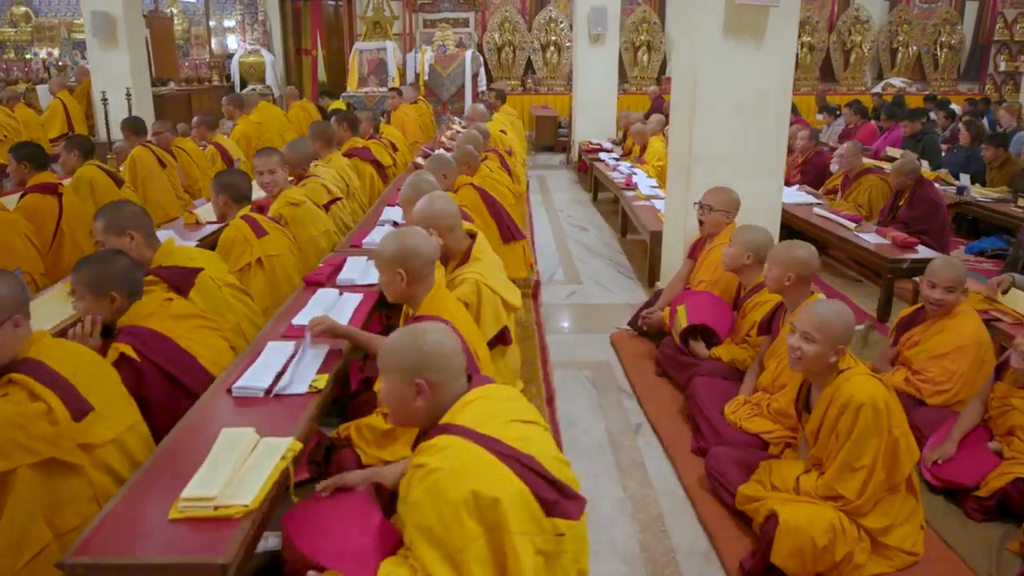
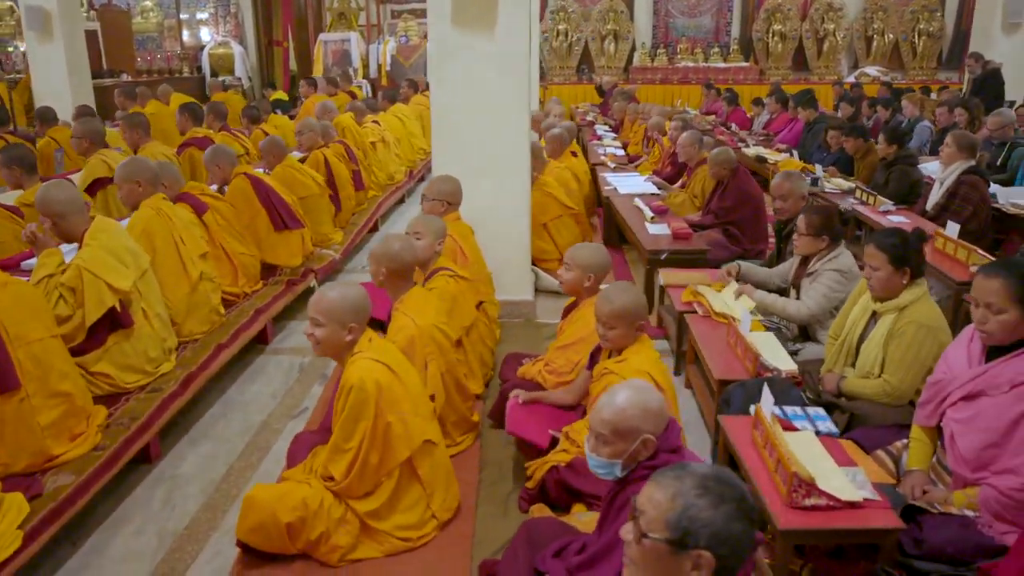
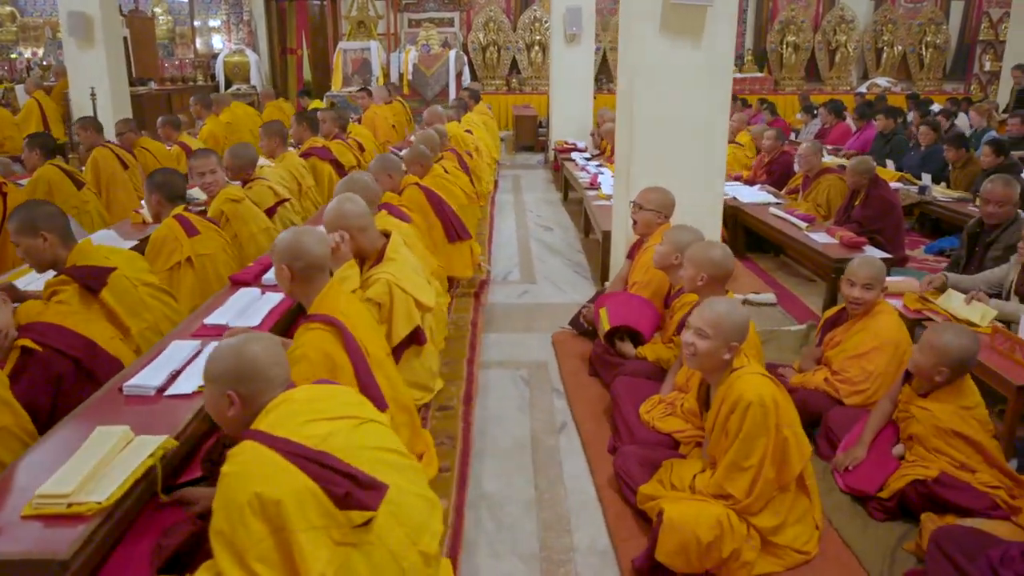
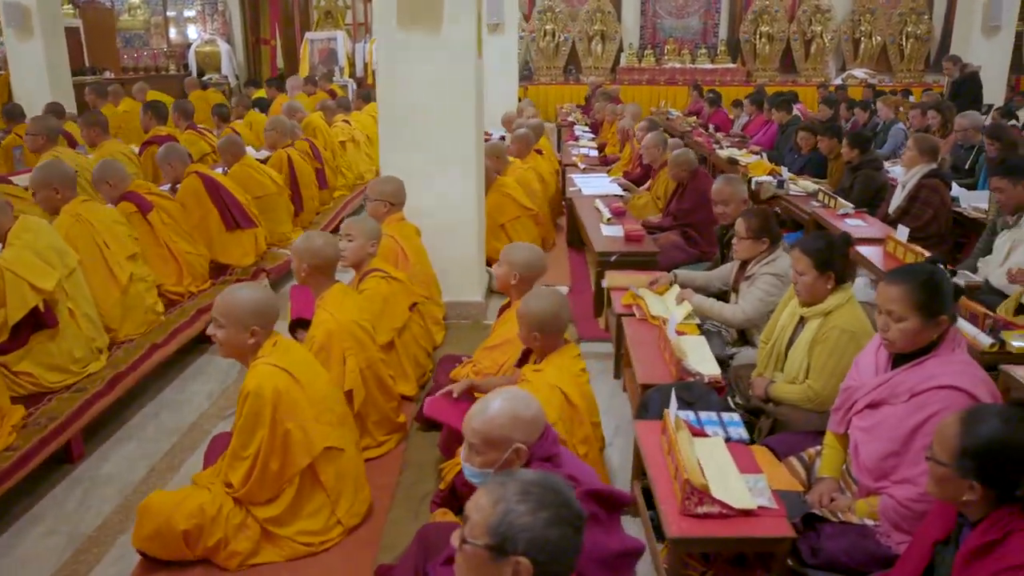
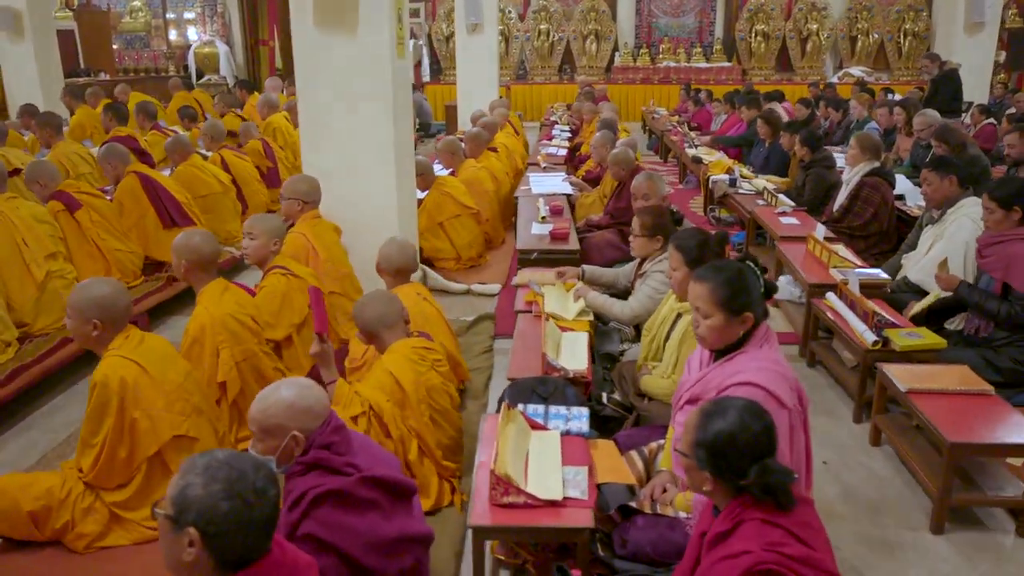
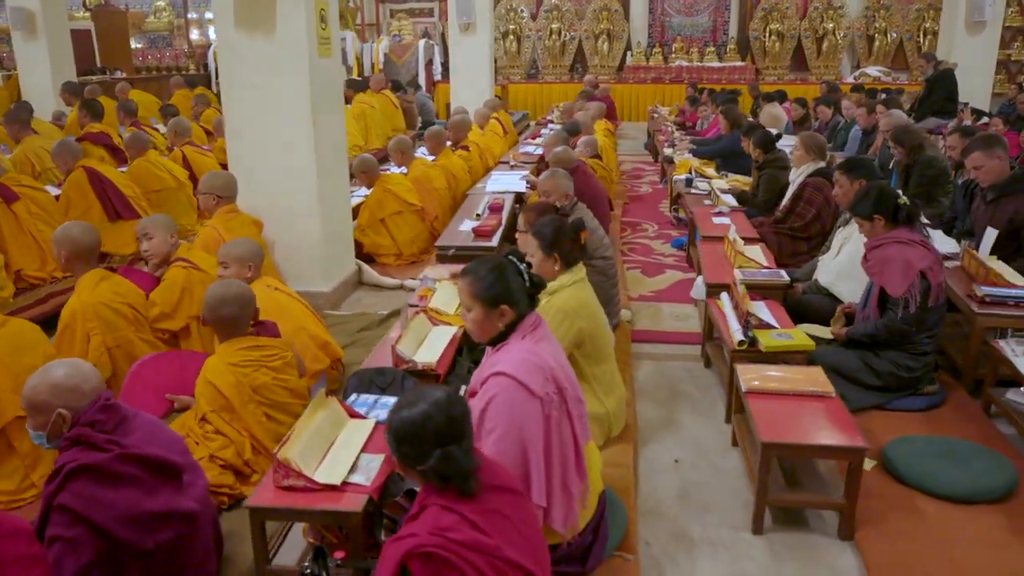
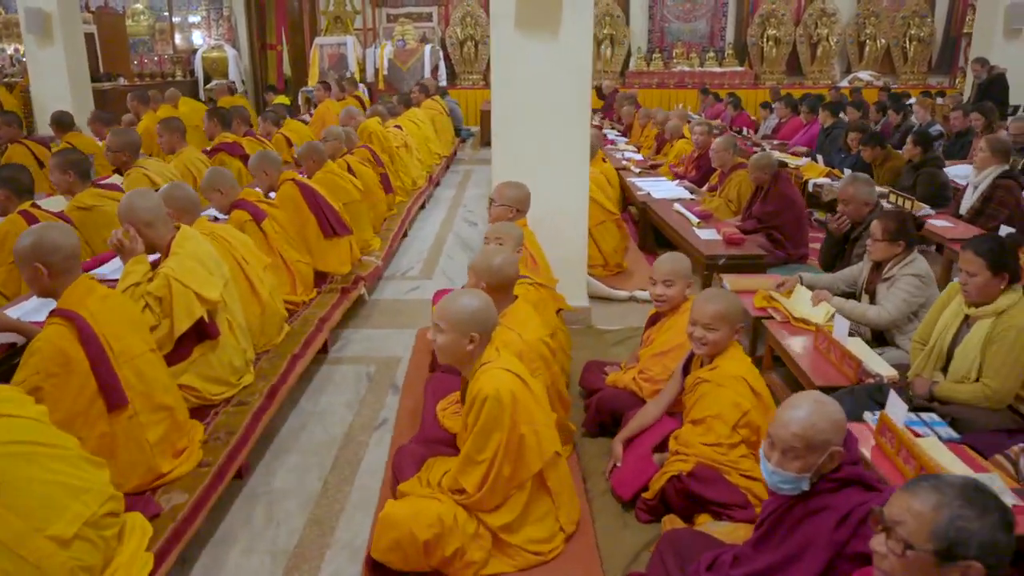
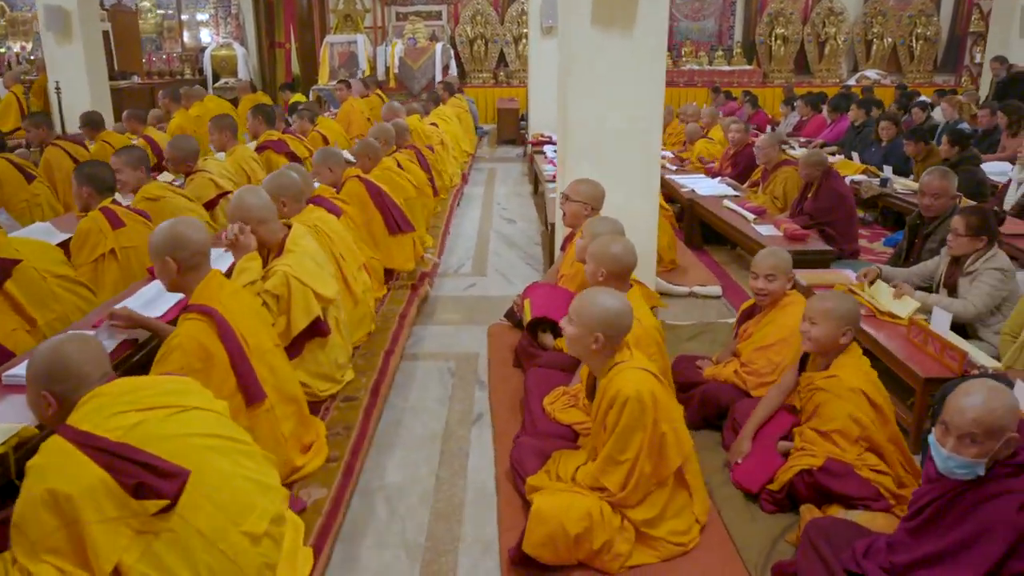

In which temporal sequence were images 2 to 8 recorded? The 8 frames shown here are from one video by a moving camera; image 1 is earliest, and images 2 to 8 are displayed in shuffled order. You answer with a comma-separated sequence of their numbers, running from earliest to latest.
3, 8, 7, 2, 4, 5, 6
